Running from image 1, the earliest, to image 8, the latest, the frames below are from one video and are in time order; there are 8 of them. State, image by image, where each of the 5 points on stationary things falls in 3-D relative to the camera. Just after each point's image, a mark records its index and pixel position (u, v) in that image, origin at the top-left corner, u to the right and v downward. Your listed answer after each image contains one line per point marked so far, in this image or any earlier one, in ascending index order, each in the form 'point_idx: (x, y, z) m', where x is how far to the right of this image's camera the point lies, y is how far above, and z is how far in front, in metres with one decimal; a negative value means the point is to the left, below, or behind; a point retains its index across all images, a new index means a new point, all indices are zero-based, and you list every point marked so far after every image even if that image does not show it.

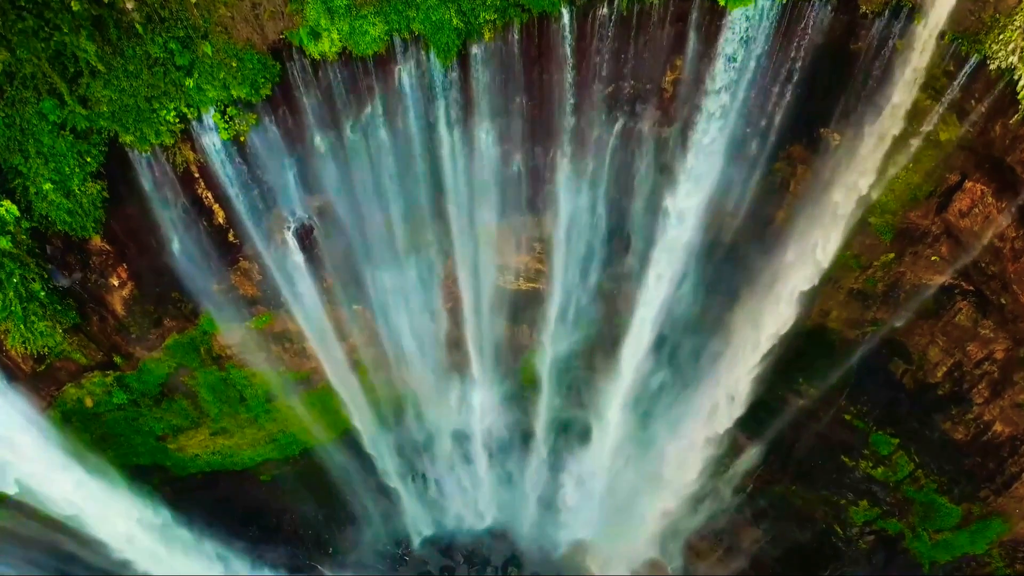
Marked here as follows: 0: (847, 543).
0: (+6.2, -4.8, +12.5) m
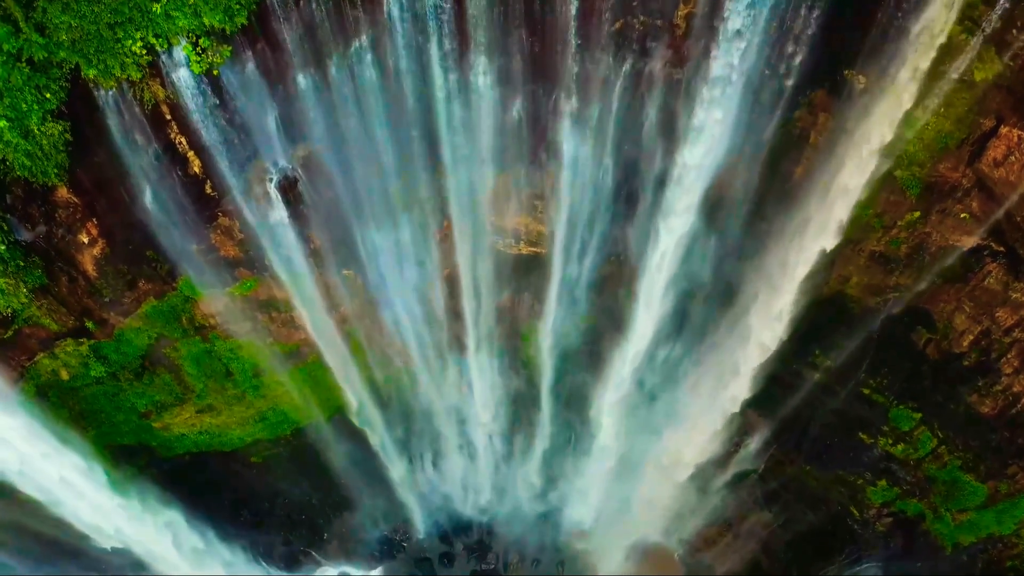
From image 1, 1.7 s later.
0: (+6.2, -4.3, +11.9) m
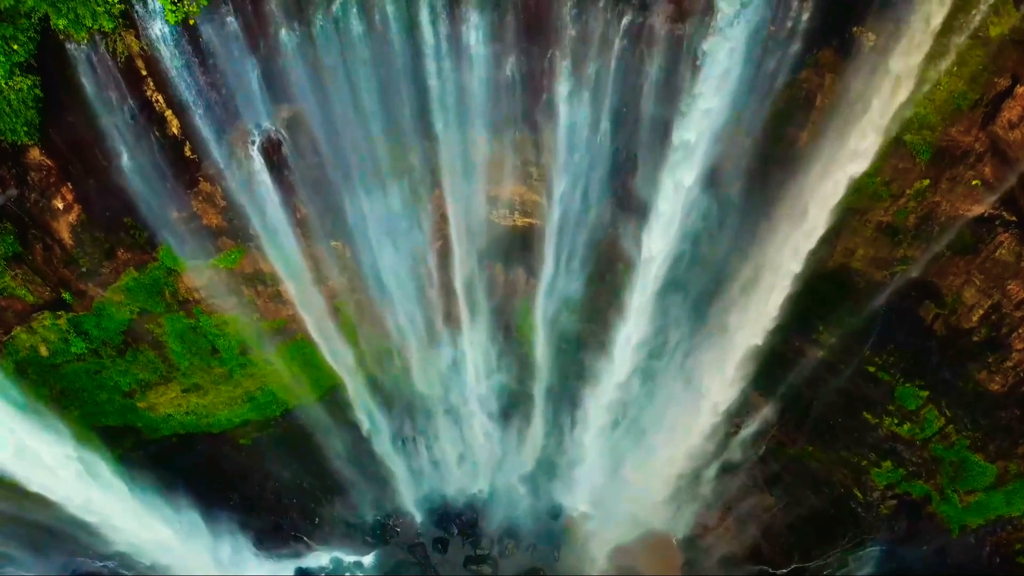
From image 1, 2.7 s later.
0: (+6.2, -3.8, +11.6) m
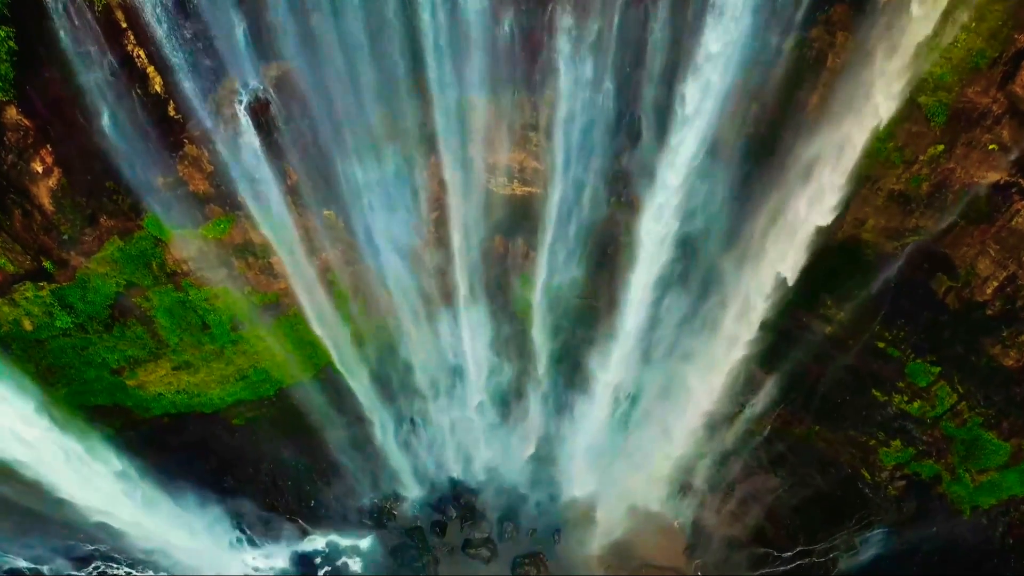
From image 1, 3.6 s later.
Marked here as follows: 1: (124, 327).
0: (+6.1, -3.4, +11.3) m
1: (-5.7, -0.6, +9.8) m
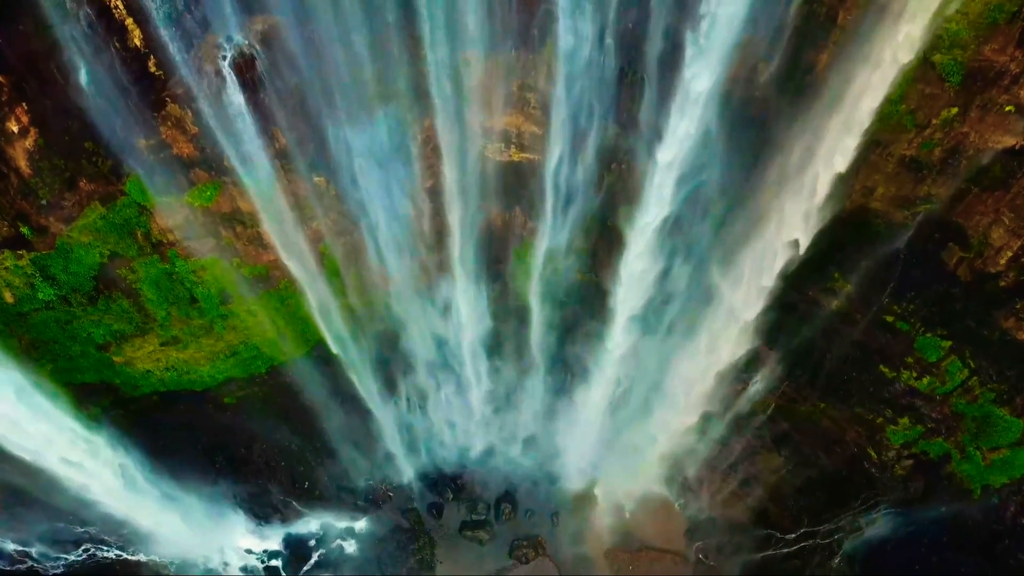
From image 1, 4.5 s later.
0: (+6.1, -3.0, +11.0) m
1: (-5.8, -0.2, +9.5) m
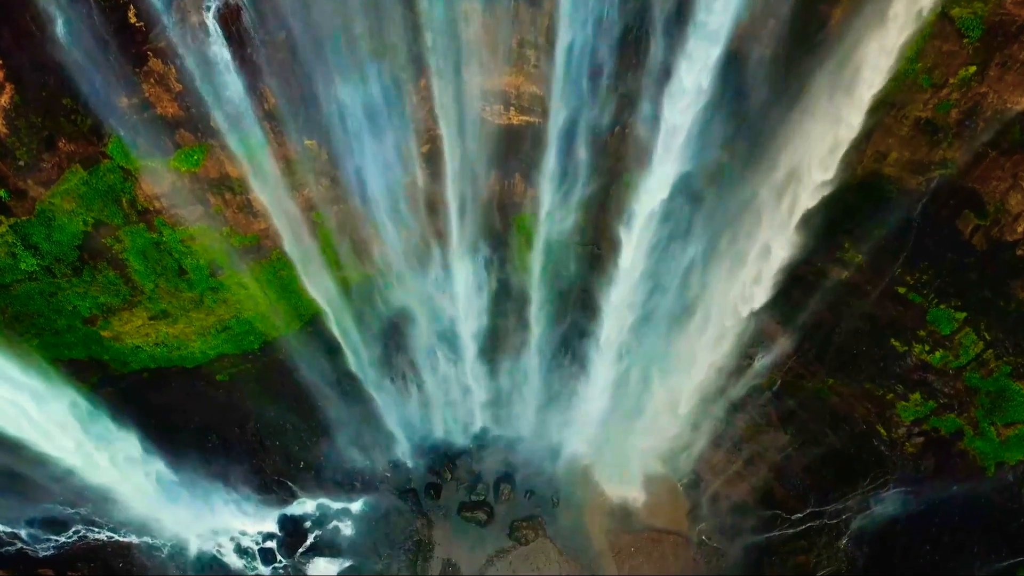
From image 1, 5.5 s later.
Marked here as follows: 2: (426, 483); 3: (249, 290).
0: (+6.1, -2.5, +10.7) m
1: (-5.8, +0.2, +9.2) m
2: (-1.6, -3.5, +12.1) m
3: (-3.9, 0.0, +10.0) m
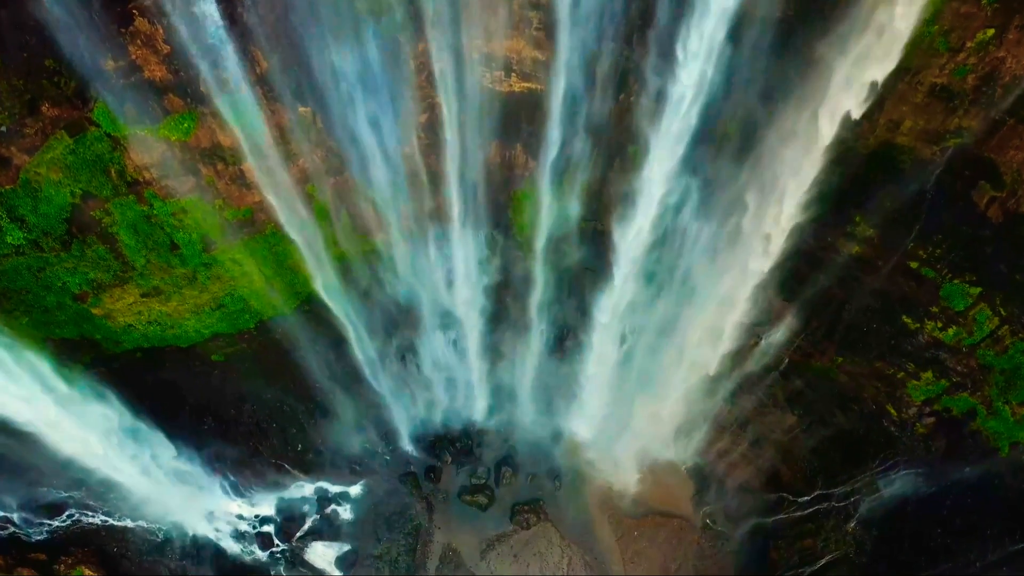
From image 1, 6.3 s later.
0: (+6.1, -2.2, +10.5) m
1: (-5.8, +0.6, +9.0) m
2: (-1.5, -3.1, +11.9) m
3: (-3.9, +0.3, +9.7) m
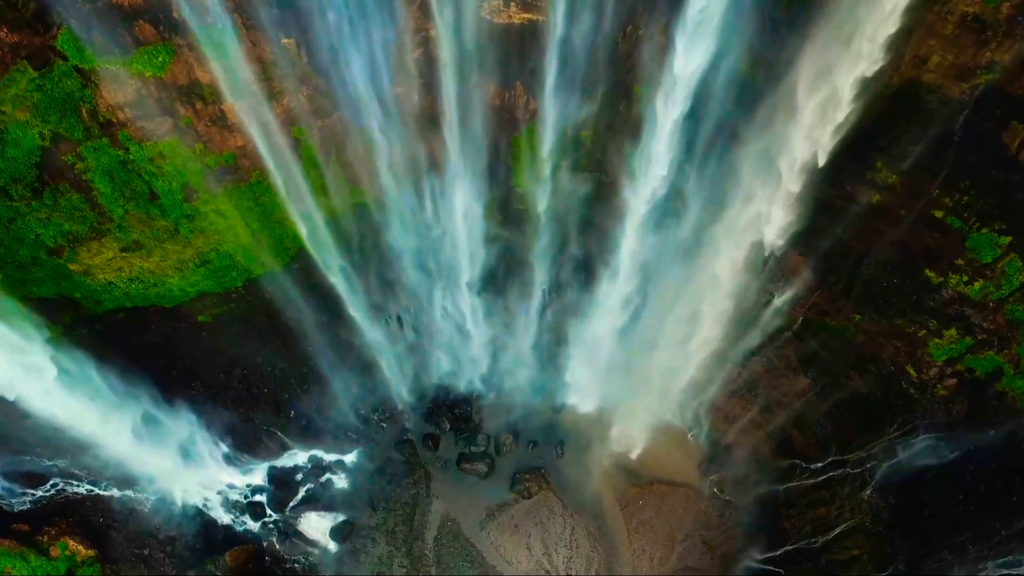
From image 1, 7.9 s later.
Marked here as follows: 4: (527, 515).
0: (+6.1, -1.5, +10.0) m
1: (-5.8, +1.2, +8.4) m
2: (-1.5, -2.5, +11.4) m
3: (-3.9, +1.0, +9.2) m
4: (+0.3, -3.7, +11.0) m
